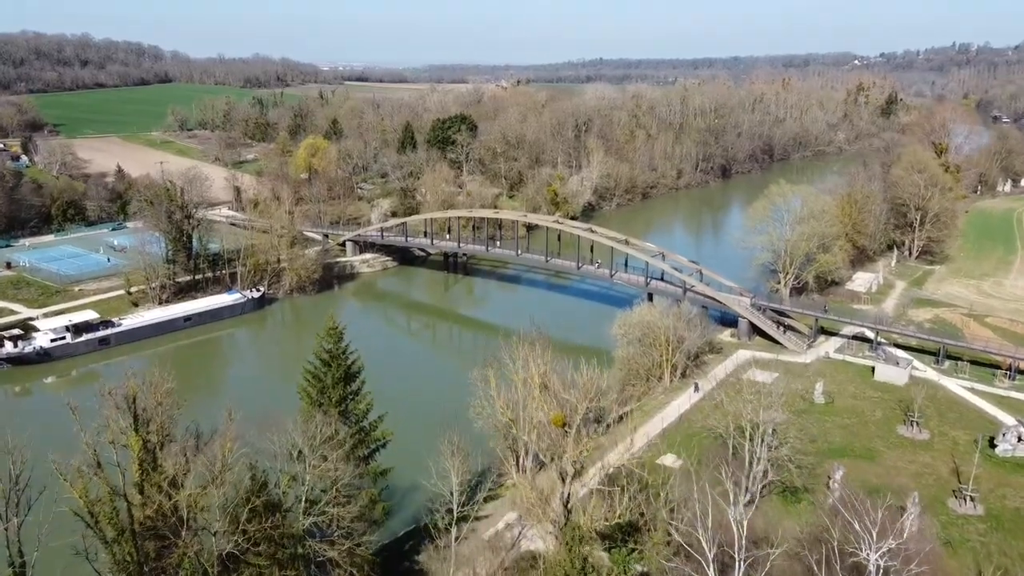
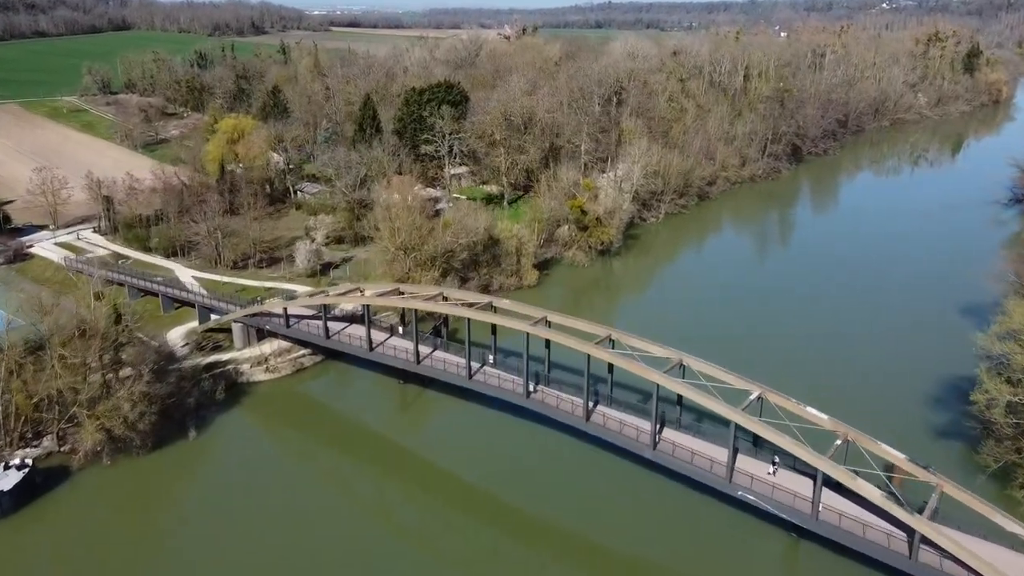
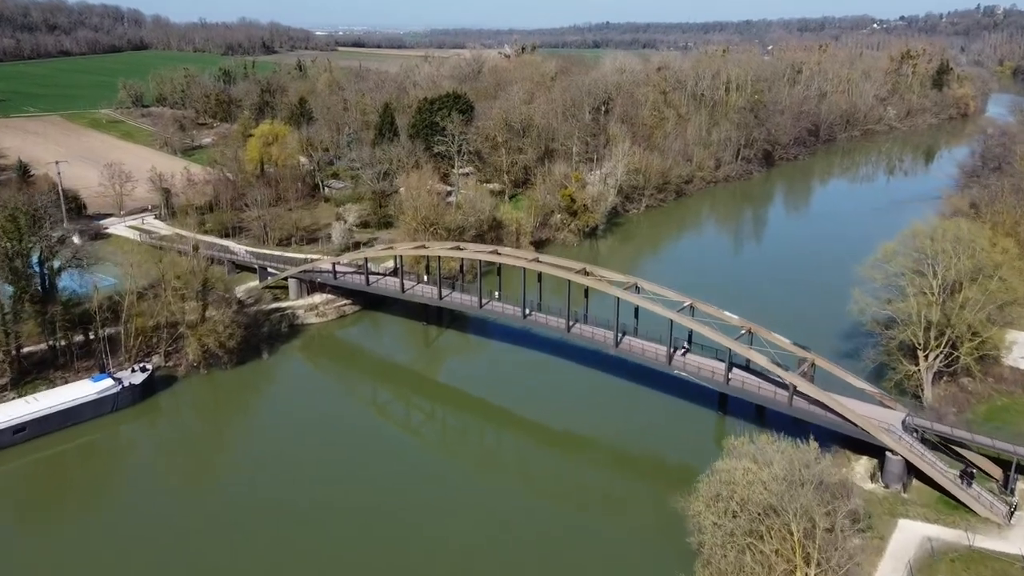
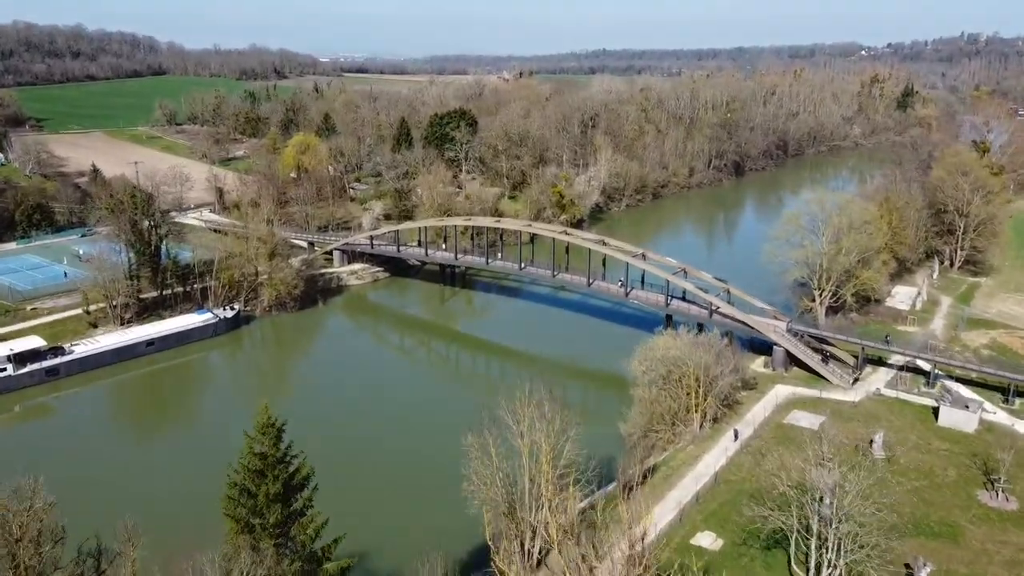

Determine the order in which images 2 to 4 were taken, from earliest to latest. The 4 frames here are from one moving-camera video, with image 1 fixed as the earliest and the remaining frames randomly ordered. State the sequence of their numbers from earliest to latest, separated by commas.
4, 3, 2
